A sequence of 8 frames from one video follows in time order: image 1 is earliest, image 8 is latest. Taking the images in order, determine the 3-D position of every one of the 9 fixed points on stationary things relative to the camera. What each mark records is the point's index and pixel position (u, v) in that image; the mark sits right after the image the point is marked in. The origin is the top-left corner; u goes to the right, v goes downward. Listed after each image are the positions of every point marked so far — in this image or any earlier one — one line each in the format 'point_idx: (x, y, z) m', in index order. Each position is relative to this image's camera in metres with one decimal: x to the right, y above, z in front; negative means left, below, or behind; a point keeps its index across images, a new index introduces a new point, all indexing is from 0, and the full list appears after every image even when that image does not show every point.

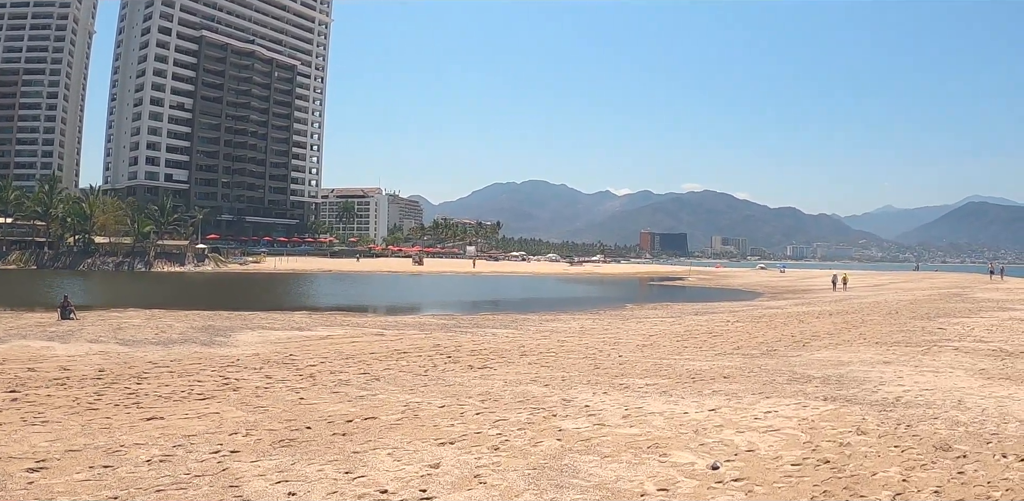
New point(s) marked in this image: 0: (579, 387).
0: (+1.8, -3.8, +16.6) m
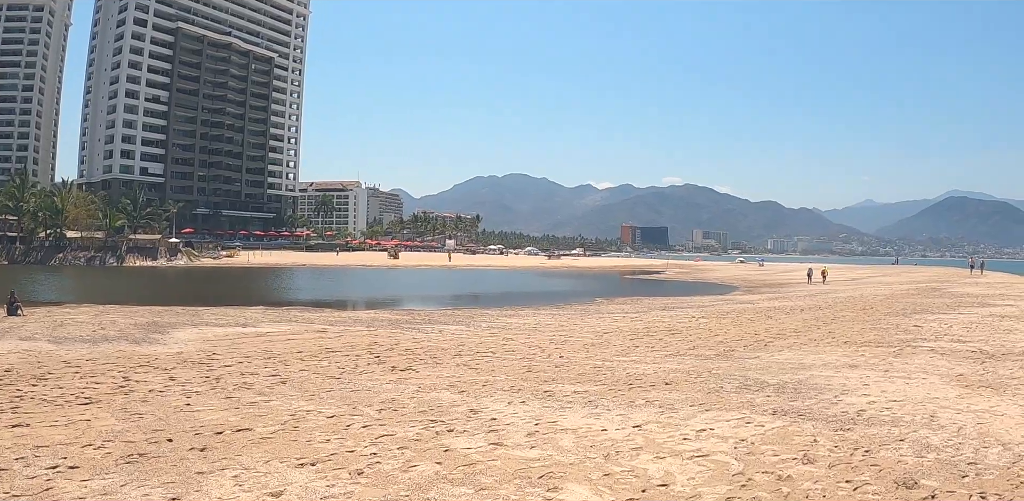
0: (-0.4, -3.4, +14.1) m
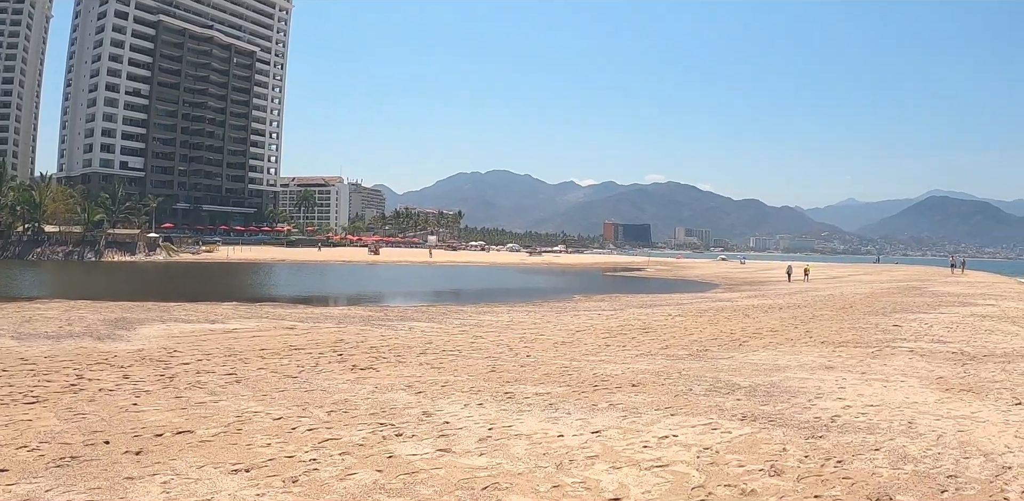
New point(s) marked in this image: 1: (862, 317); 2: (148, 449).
0: (-1.3, -3.3, +13.3) m
1: (+11.1, -2.0, +18.9) m
2: (-7.3, -4.0, +12.0) m
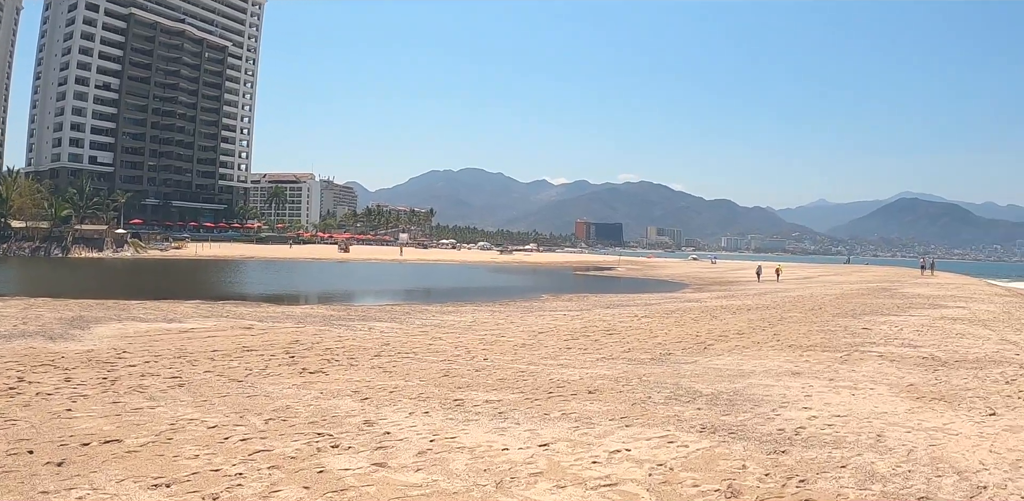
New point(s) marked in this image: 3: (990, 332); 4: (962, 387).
0: (-2.3, -3.2, +12.4) m
1: (+9.9, -2.0, +18.5) m
2: (-8.3, -3.9, +10.9) m
3: (+12.4, -1.8, +15.5) m
4: (+8.2, -1.8, +10.8) m
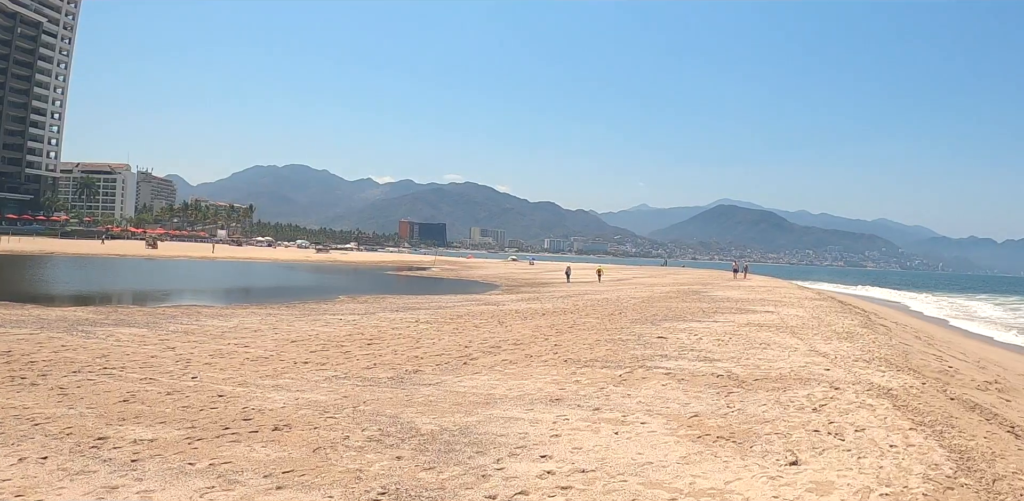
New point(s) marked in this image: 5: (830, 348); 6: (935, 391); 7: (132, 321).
0: (-6.8, -2.8, +8.2) m
1: (+3.5, -1.9, +17.2) m
2: (-12.2, -3.4, +5.2) m
3: (+6.7, -1.8, +14.9) m
4: (+3.9, -1.7, +9.3) m
5: (+5.4, -1.7, +10.4) m
6: (+5.6, -1.9, +8.0) m
7: (-10.8, -2.7, +17.2) m
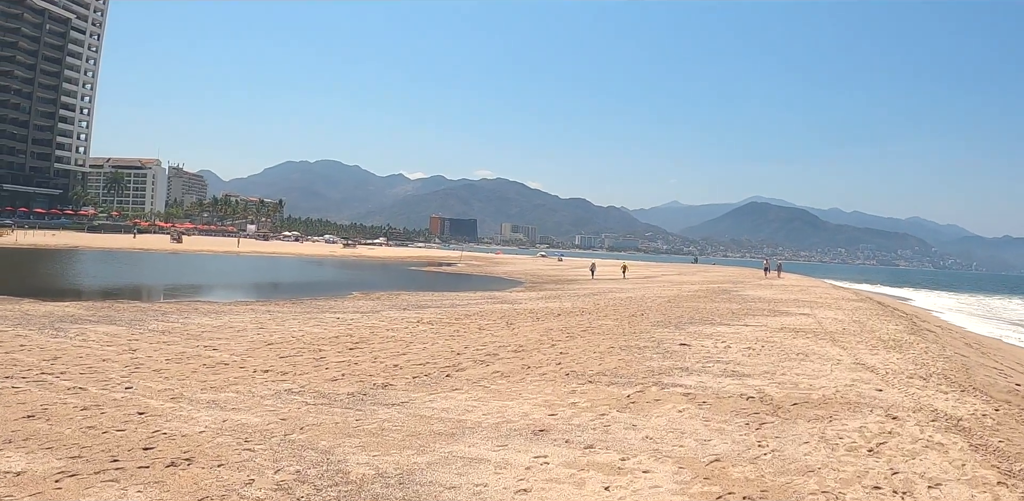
0: (-7.0, -2.7, +7.1) m
1: (+3.8, -1.7, +15.5) m
2: (-12.5, -3.2, +4.4) m
3: (+6.8, -1.6, +13.1) m
4: (+3.7, -1.6, +7.6) m
5: (+5.3, -1.6, +8.7) m
6: (+5.4, -1.8, +6.2) m
7: (-10.5, -2.5, +16.2) m
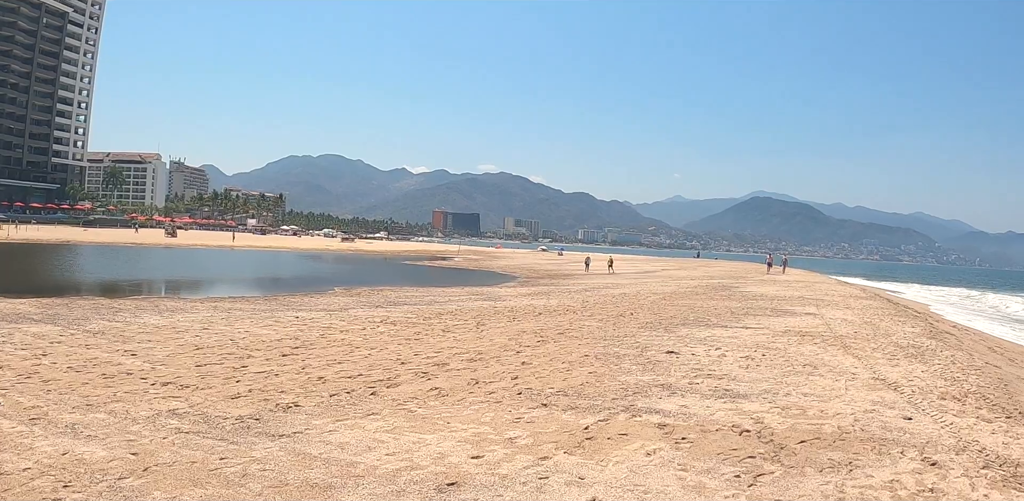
0: (-7.6, -2.5, +5.7) m
1: (+3.2, -1.6, +14.0) m
2: (-13.2, -3.1, +3.1) m
3: (+6.2, -1.5, +11.6) m
4: (+3.1, -1.5, +6.2) m
5: (+4.7, -1.5, +7.2) m
6: (+4.8, -1.7, +4.8) m
7: (-11.1, -2.3, +14.9) m
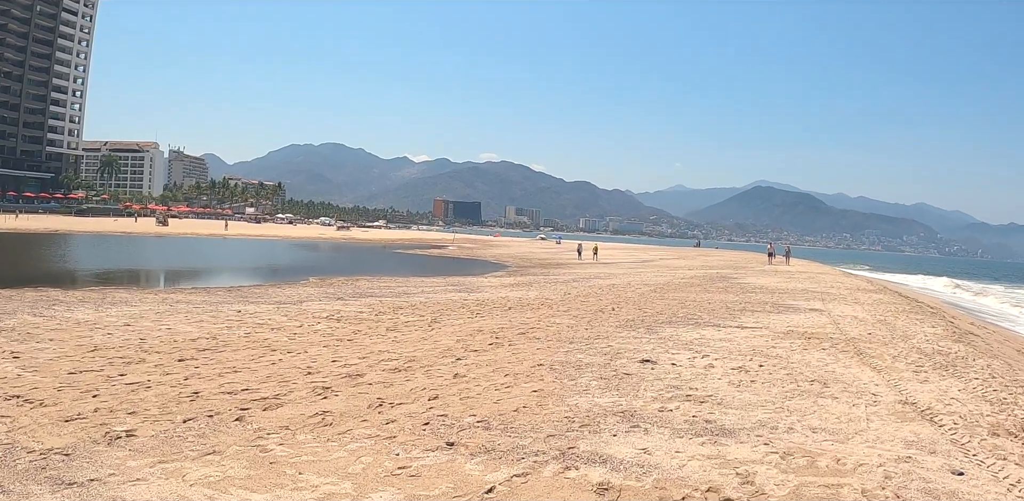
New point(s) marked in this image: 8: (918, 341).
0: (-8.3, -2.4, +4.2) m
1: (+2.5, -1.3, +12.5) m
2: (-13.9, -3.0, +1.6) m
3: (+5.5, -1.3, +10.0) m
4: (+2.4, -1.4, +4.6) m
5: (+4.0, -1.4, +5.6) m
6: (+4.1, -1.6, +3.2) m
7: (-11.7, -2.0, +13.4) m
8: (+6.2, -1.4, +9.1) m
